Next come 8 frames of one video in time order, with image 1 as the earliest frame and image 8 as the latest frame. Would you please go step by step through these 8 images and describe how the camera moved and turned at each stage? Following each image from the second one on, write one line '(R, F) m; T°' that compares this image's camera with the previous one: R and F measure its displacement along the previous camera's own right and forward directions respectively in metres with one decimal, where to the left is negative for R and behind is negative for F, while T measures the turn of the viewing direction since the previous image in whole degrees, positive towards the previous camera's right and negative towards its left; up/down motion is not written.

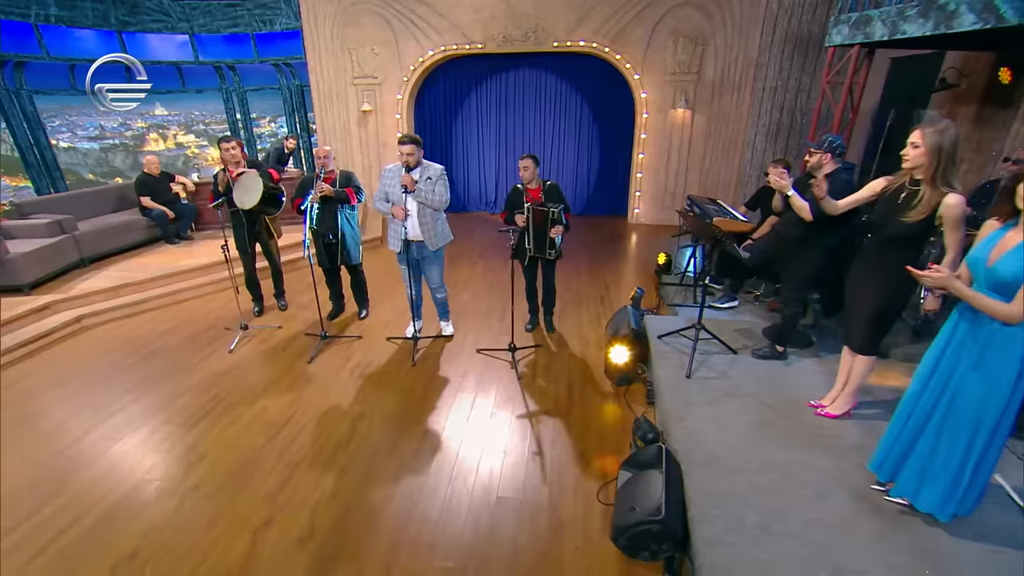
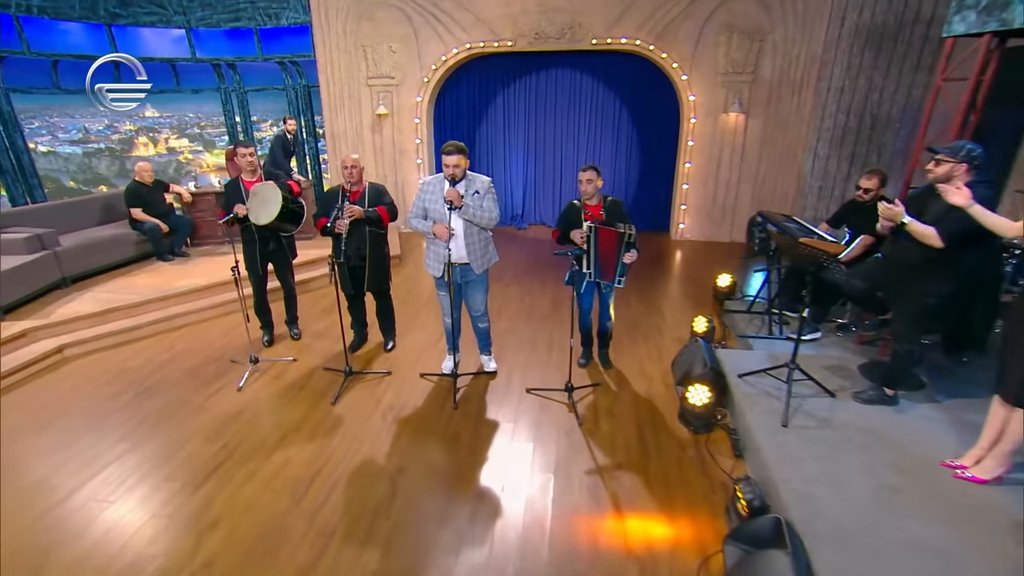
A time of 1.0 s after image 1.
(-0.3, +0.6) m; +2°
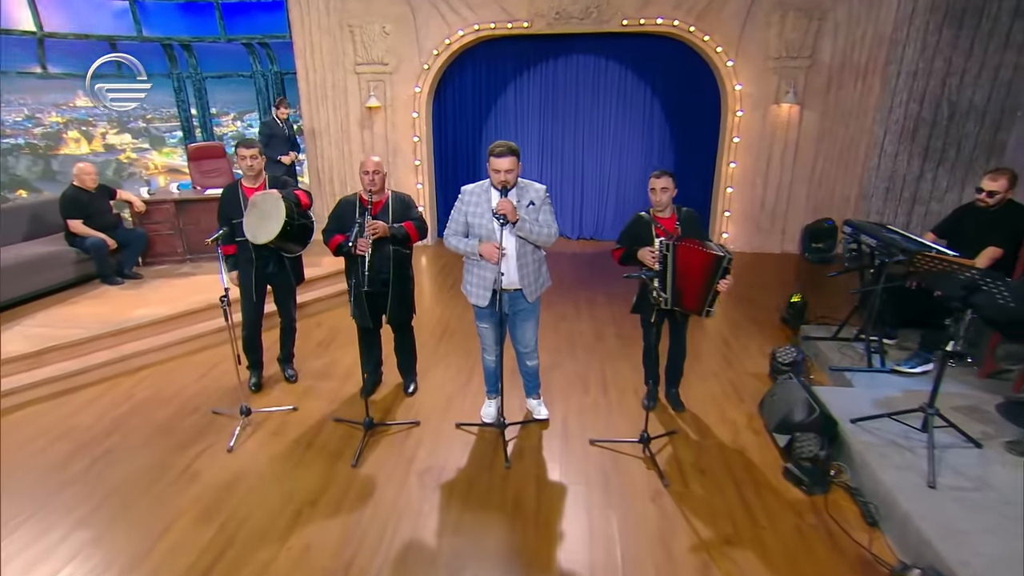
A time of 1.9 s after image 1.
(-0.5, +0.8) m; +5°
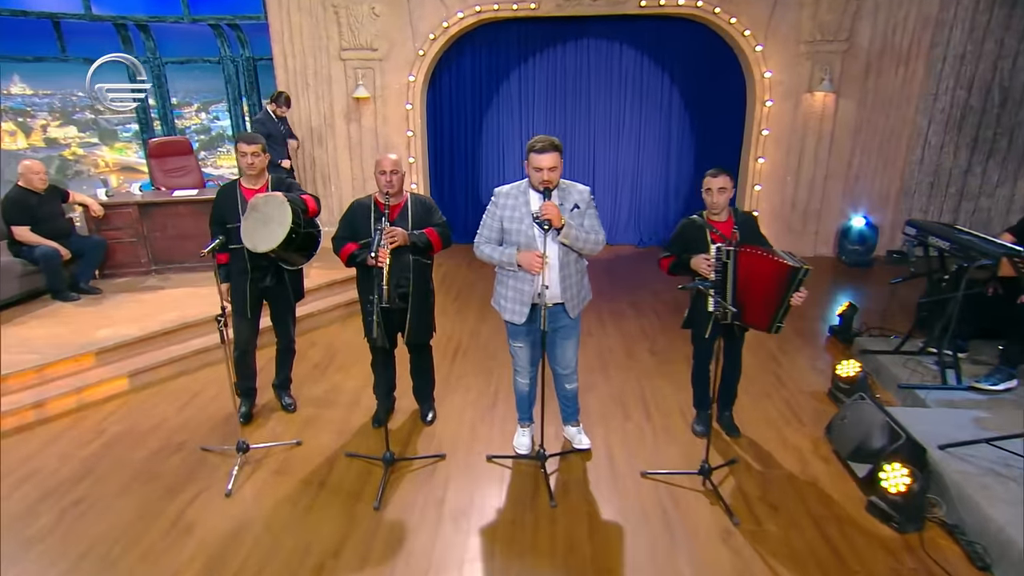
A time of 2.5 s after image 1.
(-0.3, +0.5) m; +4°
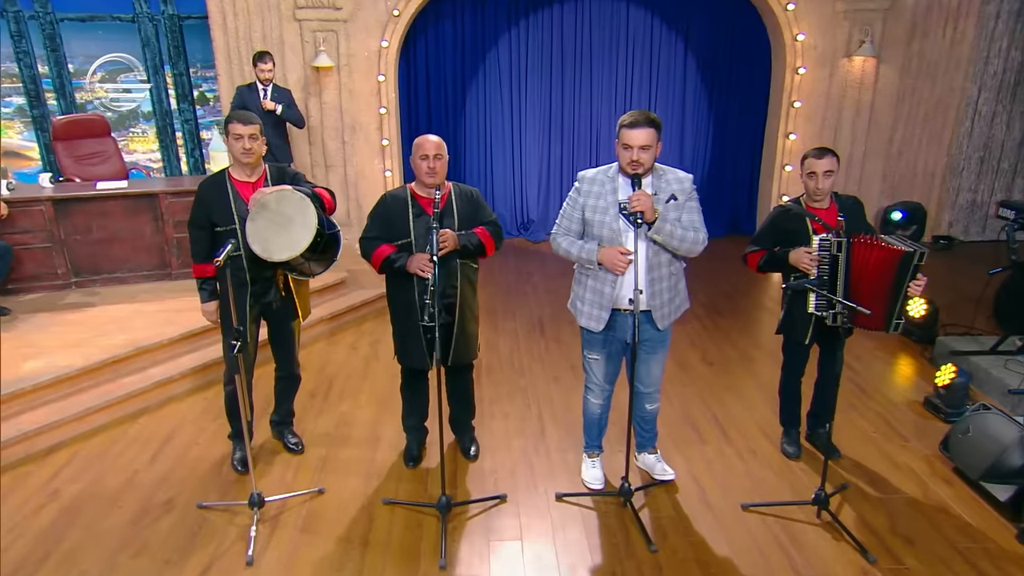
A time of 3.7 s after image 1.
(-0.6, +0.6) m; +8°
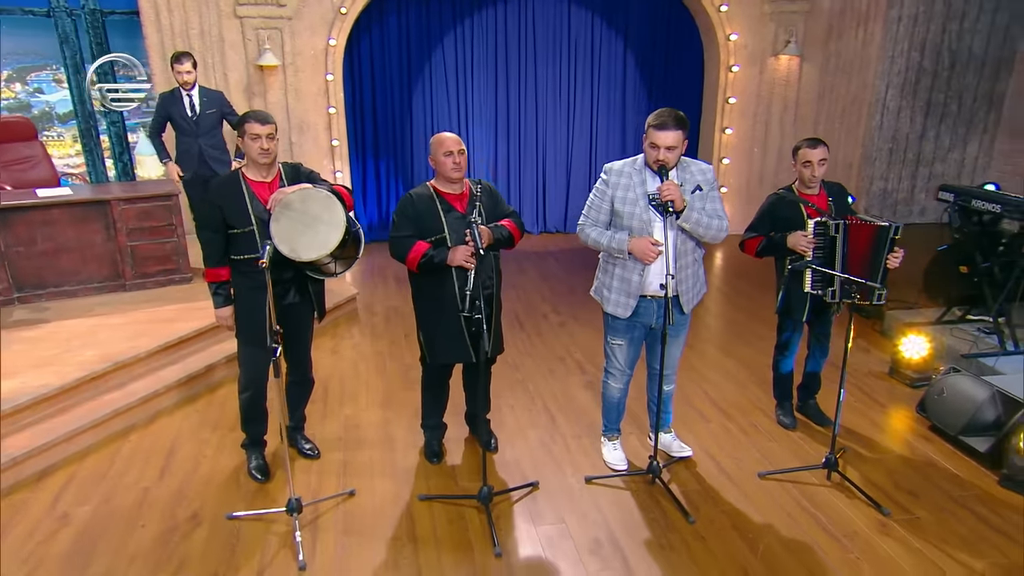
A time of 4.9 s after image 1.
(-0.6, 0.0) m; +11°
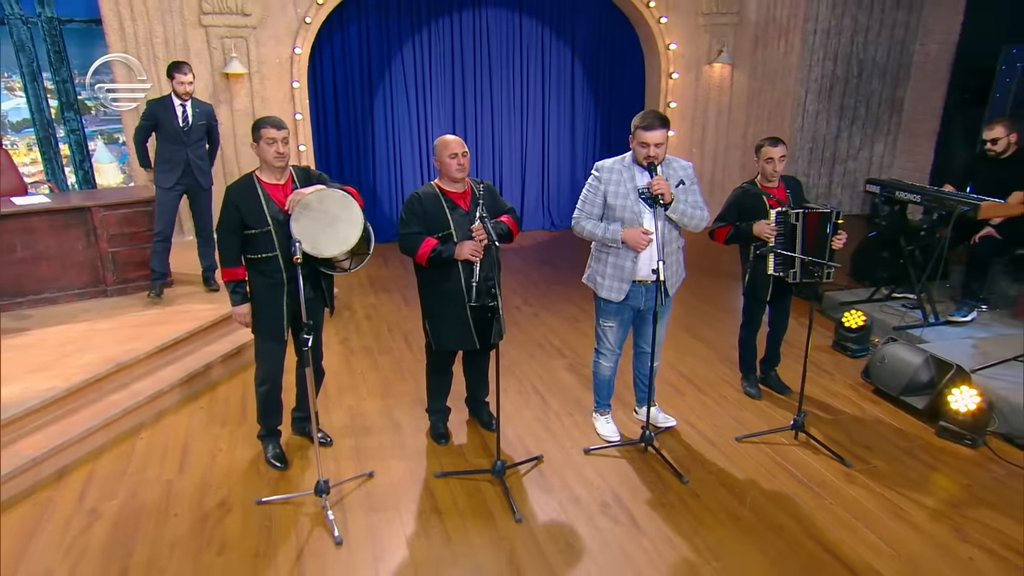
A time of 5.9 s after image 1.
(-0.4, -0.2) m; +8°
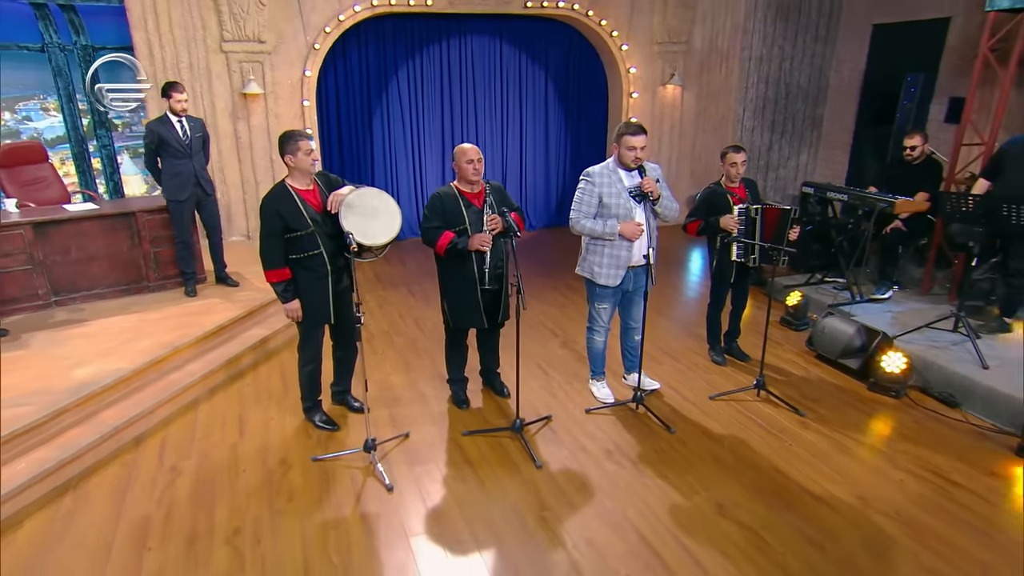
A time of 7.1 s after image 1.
(-0.4, -0.5) m; +5°
